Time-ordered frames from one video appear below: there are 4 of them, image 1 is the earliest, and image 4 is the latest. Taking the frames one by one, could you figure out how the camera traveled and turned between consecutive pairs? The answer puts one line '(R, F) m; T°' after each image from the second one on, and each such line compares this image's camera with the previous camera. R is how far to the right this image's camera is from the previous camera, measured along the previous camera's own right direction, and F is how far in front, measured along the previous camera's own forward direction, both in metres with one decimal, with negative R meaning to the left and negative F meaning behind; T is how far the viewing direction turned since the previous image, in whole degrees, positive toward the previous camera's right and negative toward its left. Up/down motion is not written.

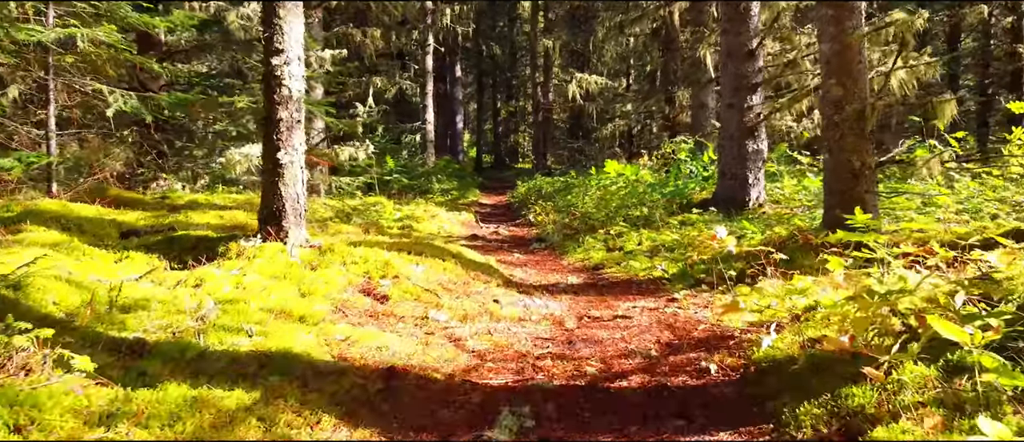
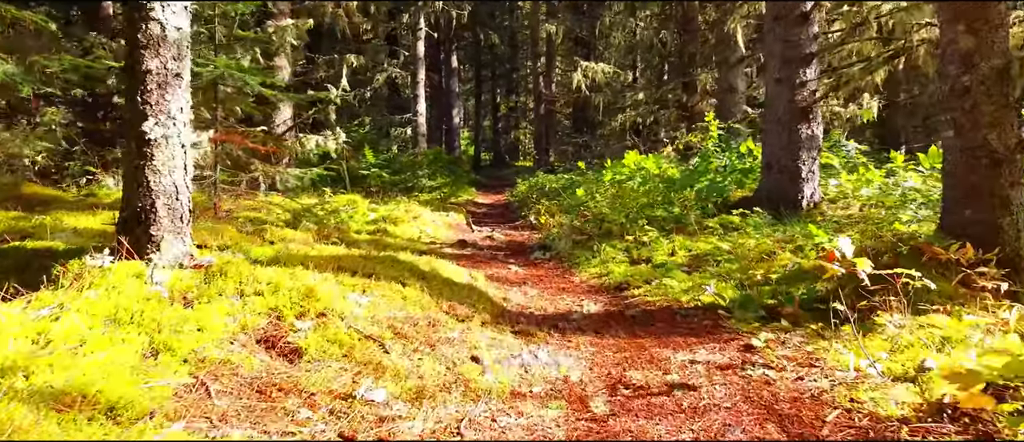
(0.0, +2.1) m; 0°
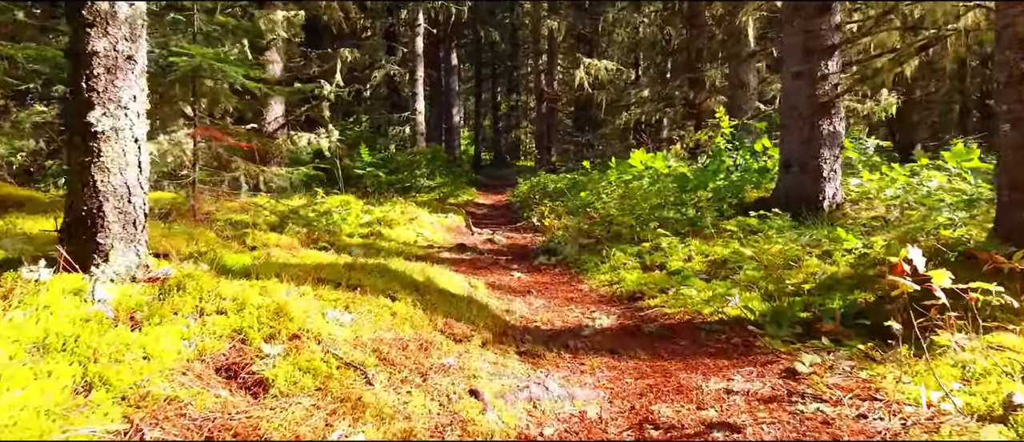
(0.0, +0.6) m; 0°
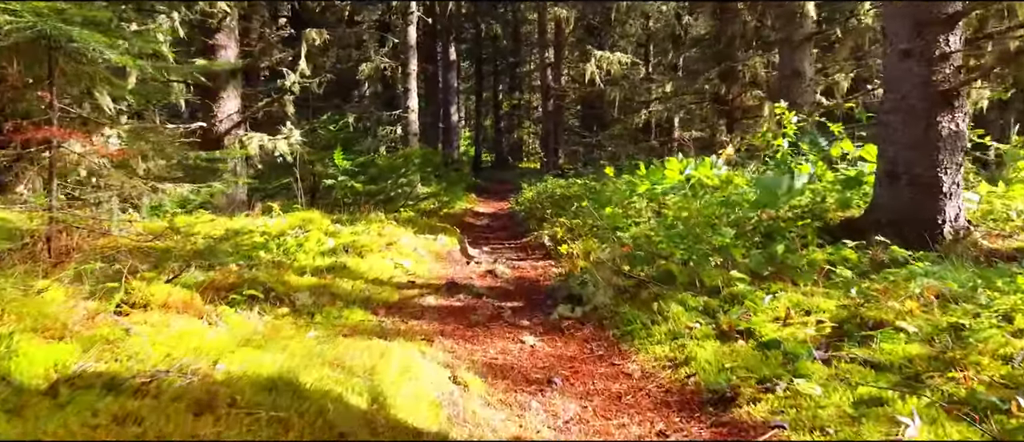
(0.0, +2.2) m; 0°
